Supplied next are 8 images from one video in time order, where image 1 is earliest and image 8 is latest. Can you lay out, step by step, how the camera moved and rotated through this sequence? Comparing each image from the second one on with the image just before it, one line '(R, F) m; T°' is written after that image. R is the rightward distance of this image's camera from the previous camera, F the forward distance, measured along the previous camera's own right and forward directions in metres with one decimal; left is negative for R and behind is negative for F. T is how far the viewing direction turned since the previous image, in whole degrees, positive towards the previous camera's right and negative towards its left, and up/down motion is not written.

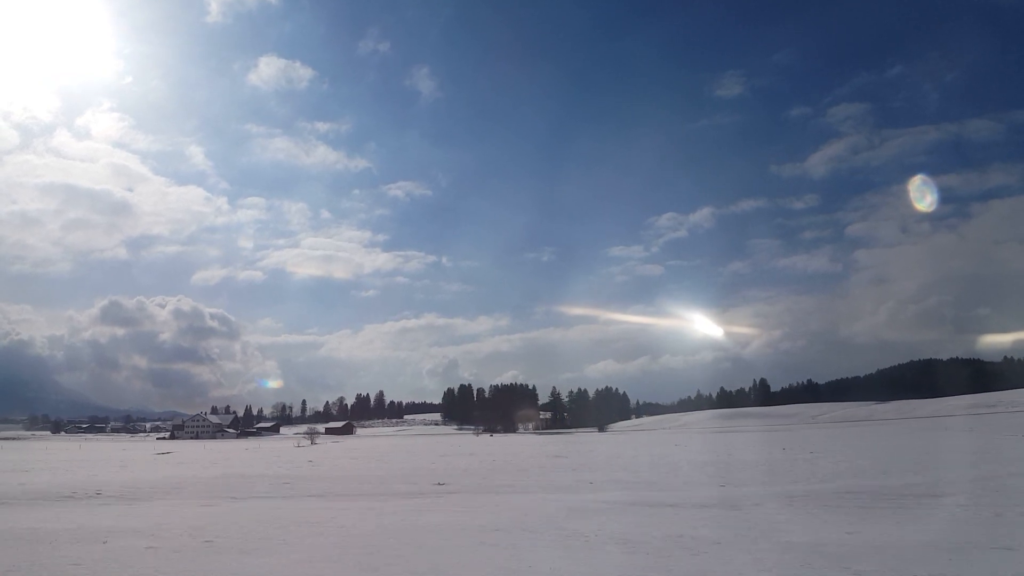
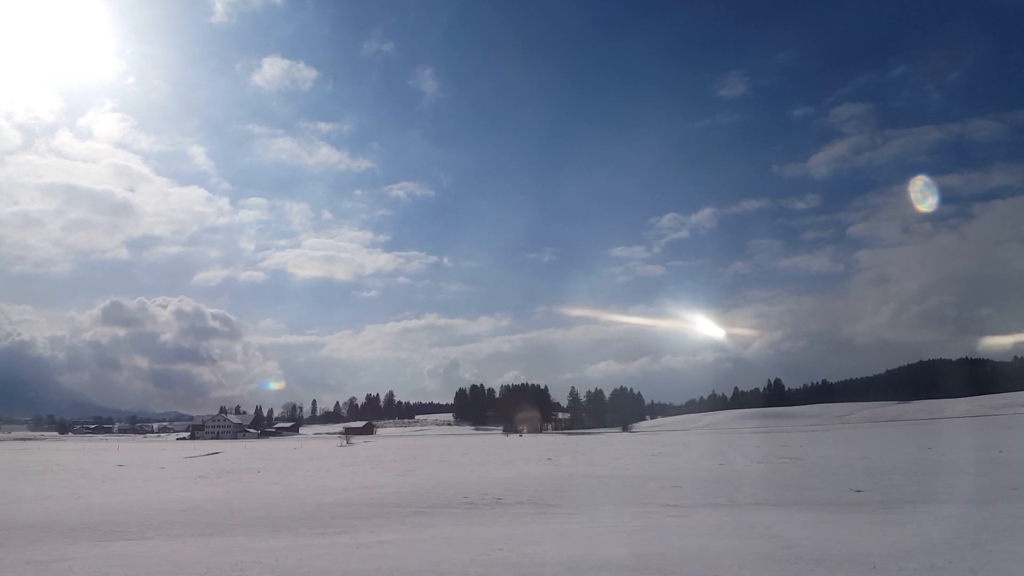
(-0.9, +0.2) m; 0°
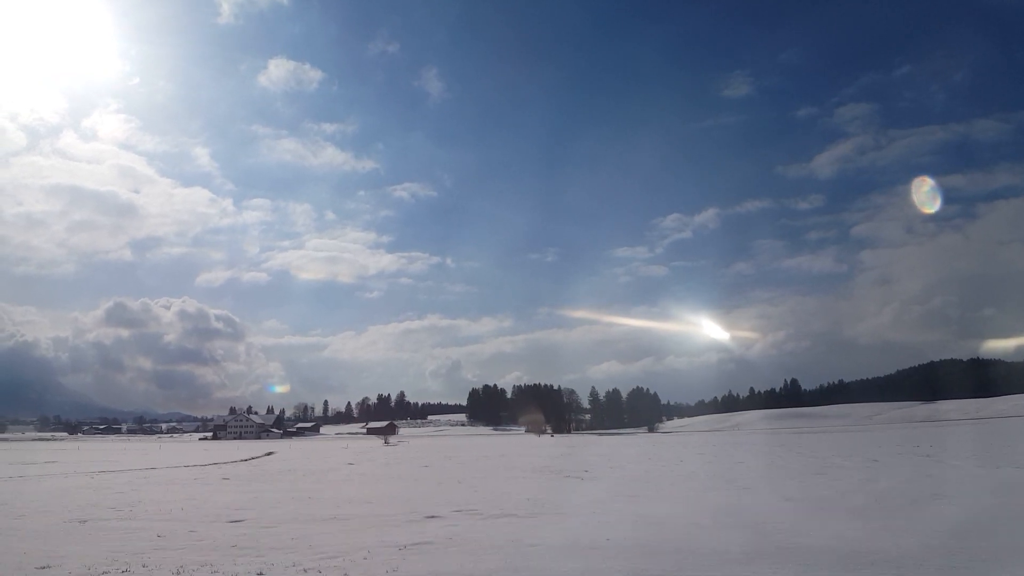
(-0.9, +0.2) m; 0°
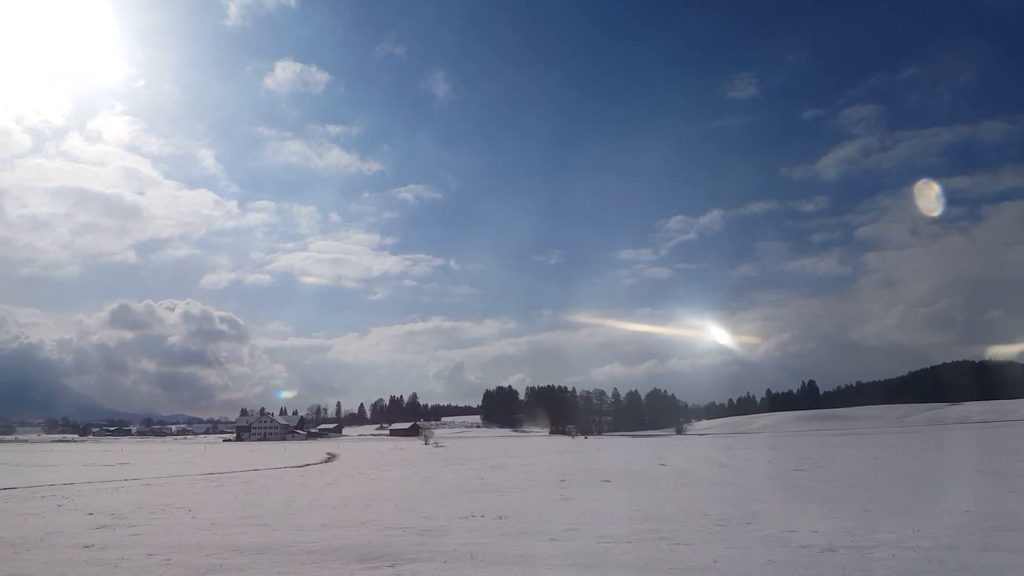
(-0.9, +0.2) m; 0°
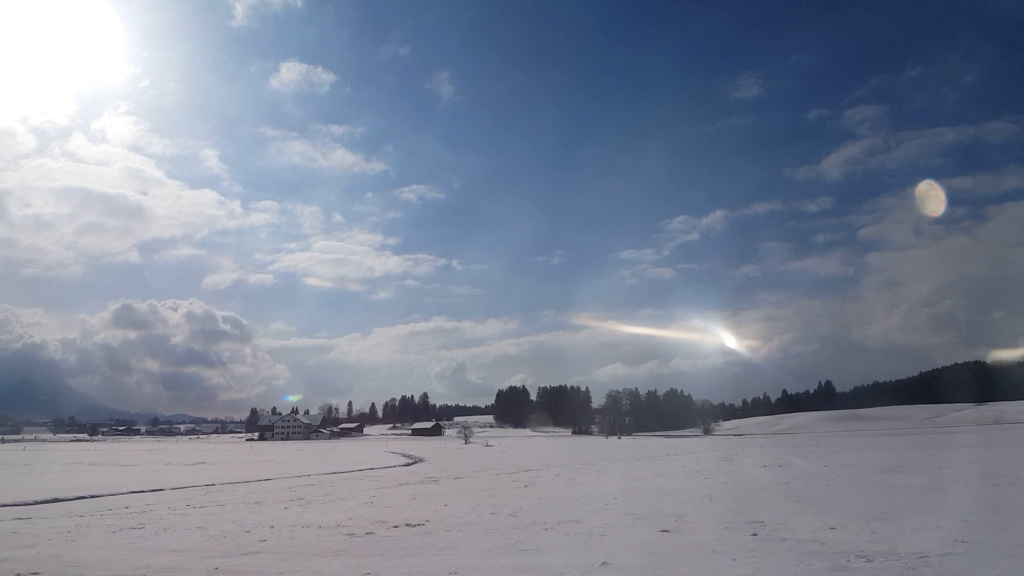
(-0.9, +0.2) m; 0°
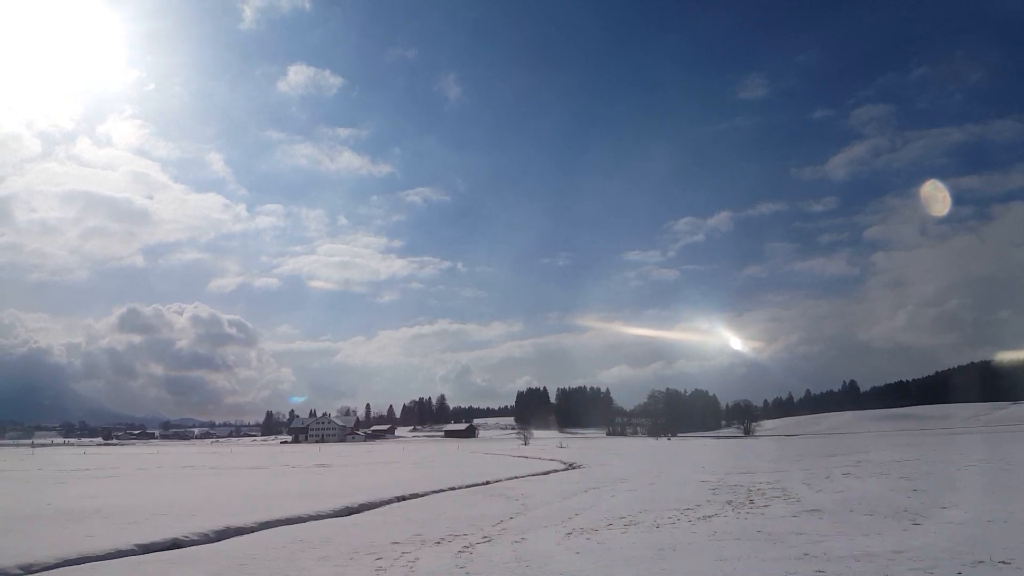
(-1.3, +0.3) m; 0°
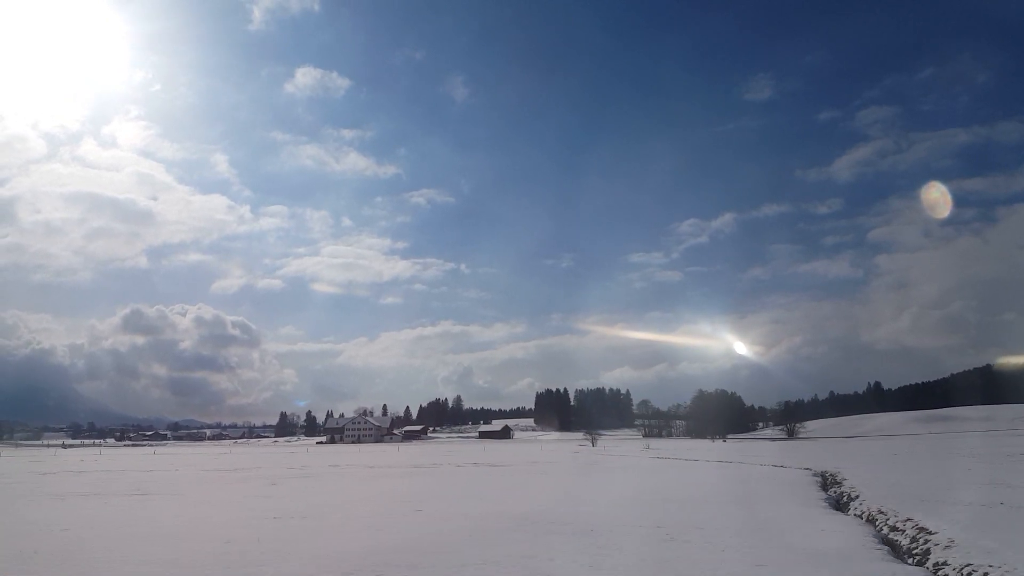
(-1.4, +0.3) m; 0°
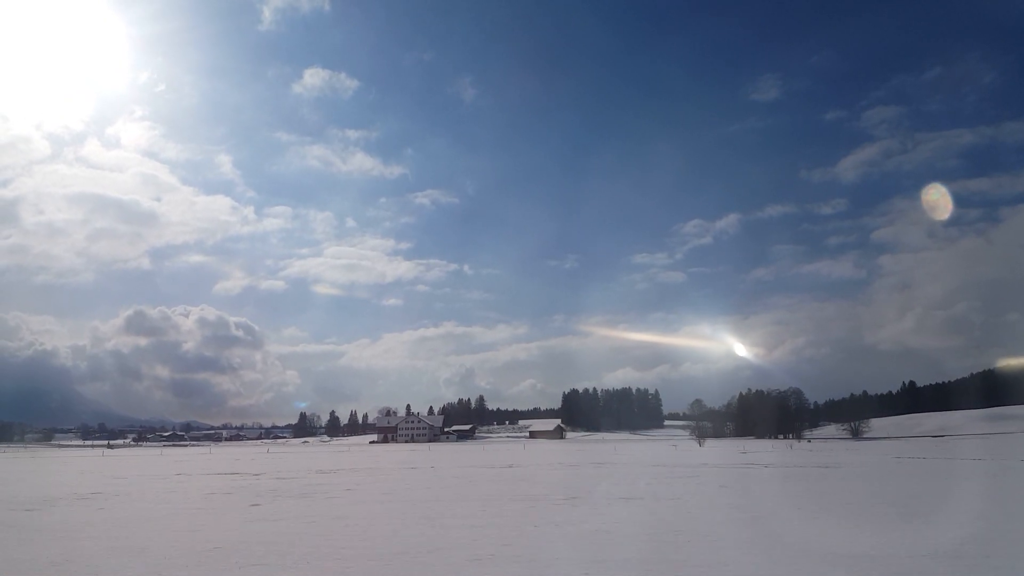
(-2.1, +0.5) m; 0°
